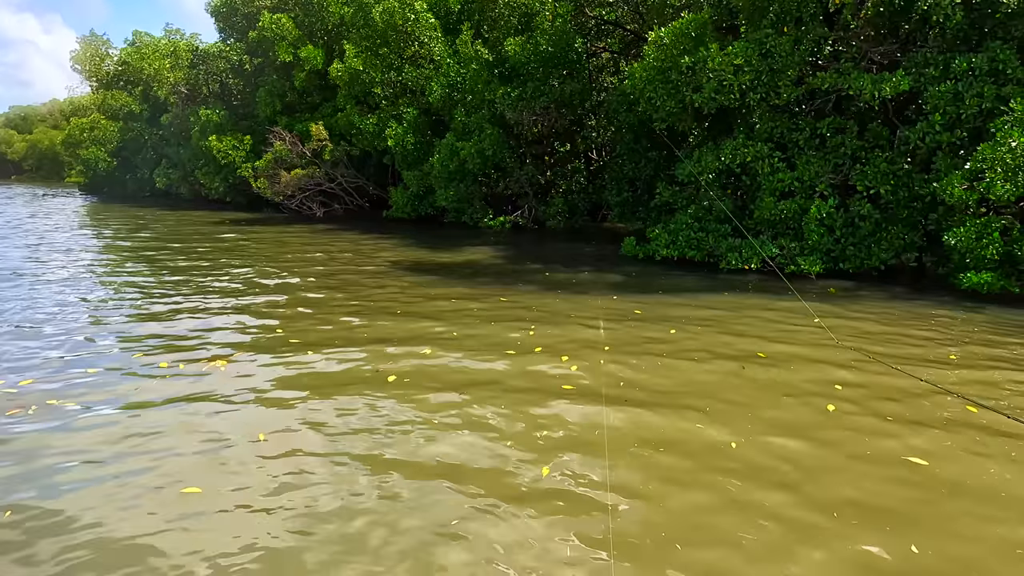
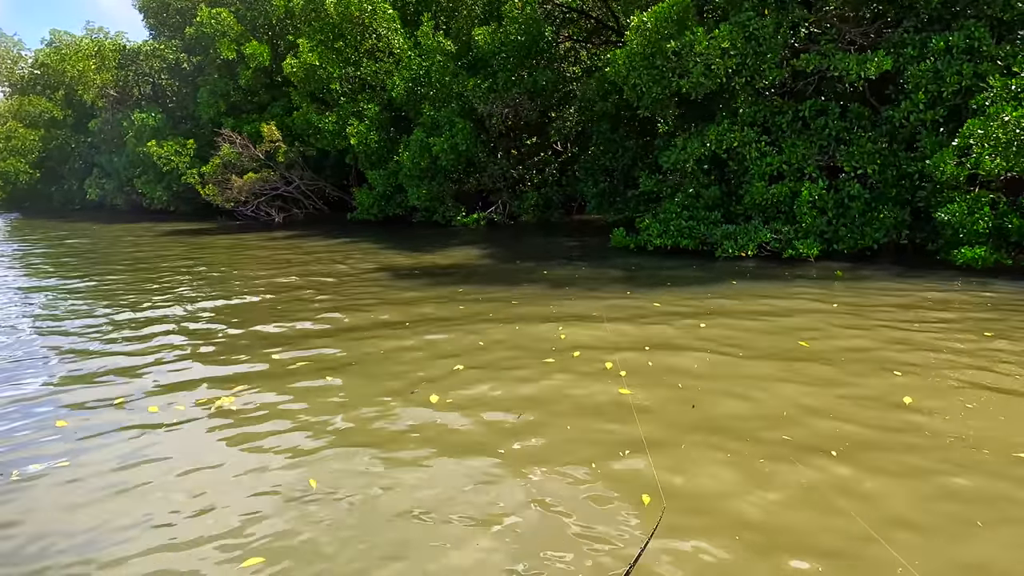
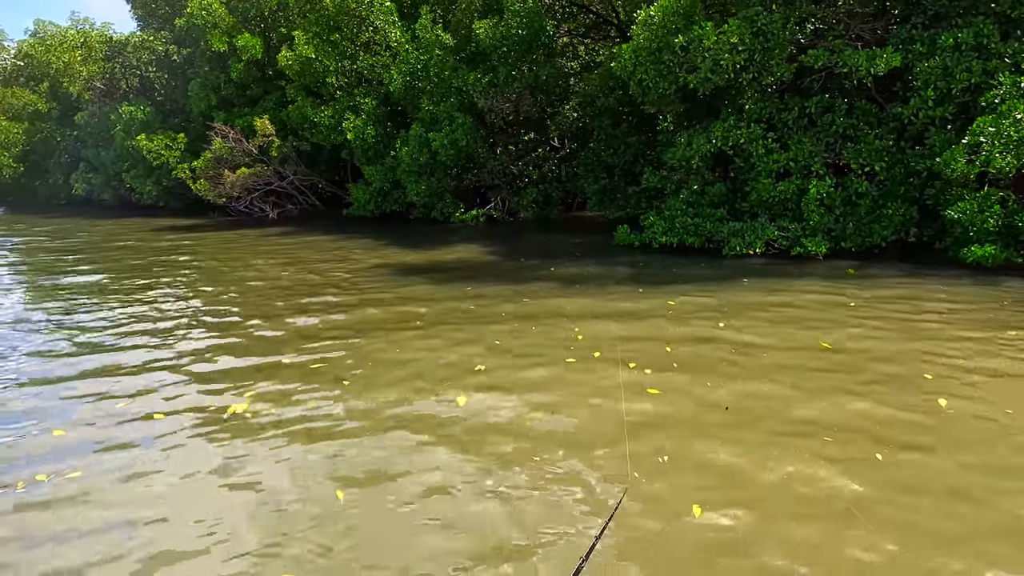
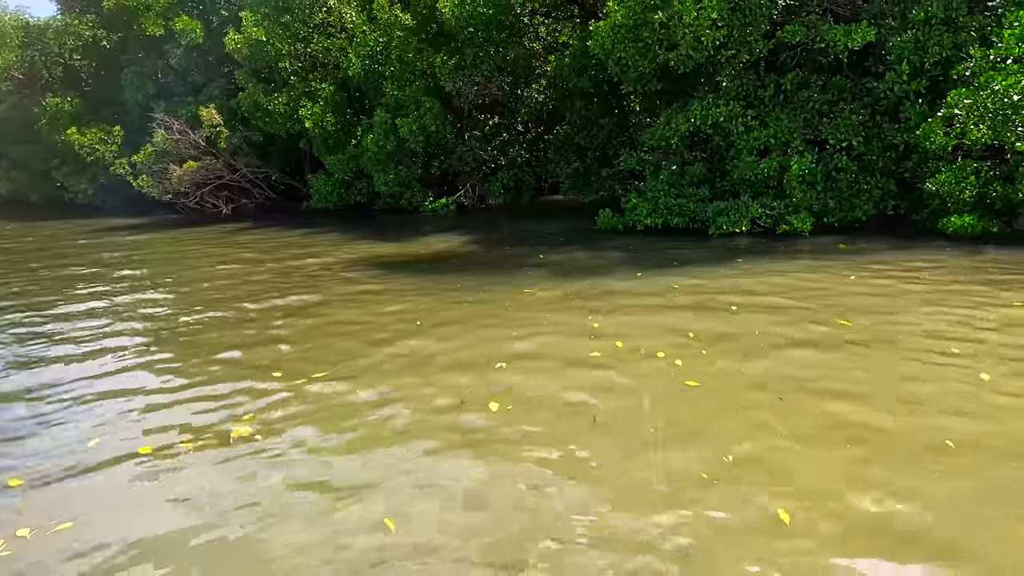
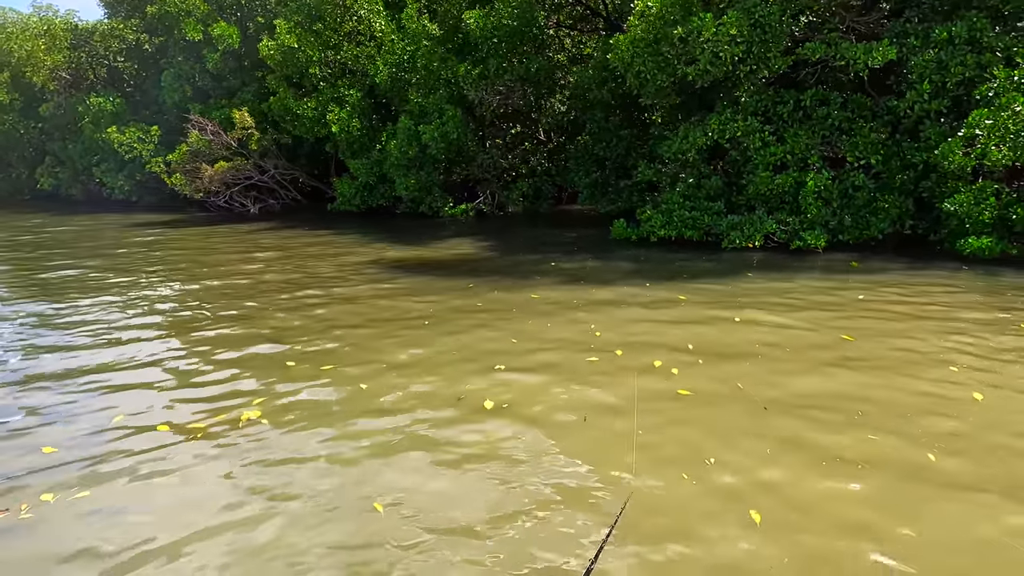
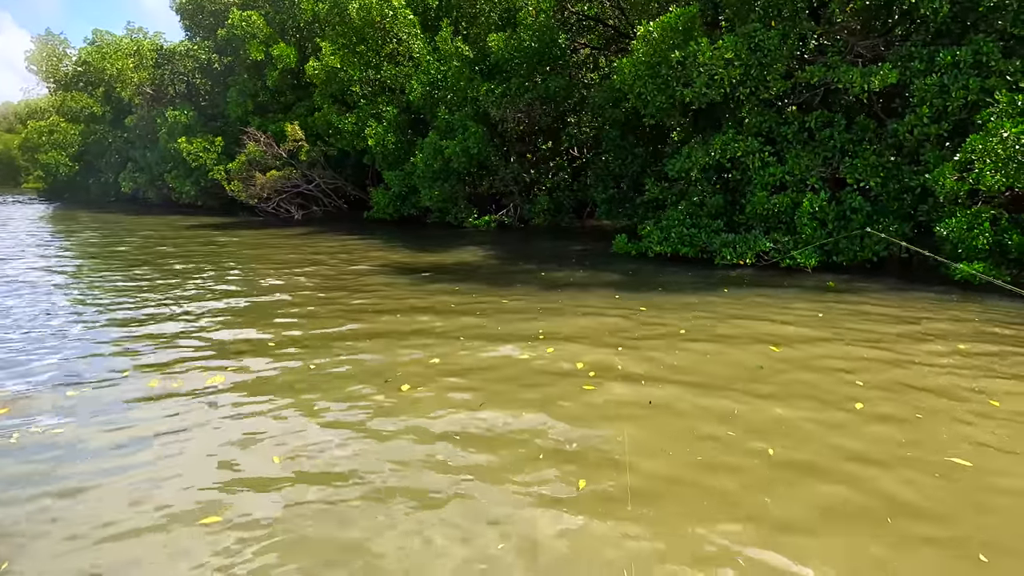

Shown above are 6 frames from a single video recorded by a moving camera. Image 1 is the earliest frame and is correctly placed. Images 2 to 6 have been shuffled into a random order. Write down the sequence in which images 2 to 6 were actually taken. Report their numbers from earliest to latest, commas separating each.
6, 2, 3, 5, 4
